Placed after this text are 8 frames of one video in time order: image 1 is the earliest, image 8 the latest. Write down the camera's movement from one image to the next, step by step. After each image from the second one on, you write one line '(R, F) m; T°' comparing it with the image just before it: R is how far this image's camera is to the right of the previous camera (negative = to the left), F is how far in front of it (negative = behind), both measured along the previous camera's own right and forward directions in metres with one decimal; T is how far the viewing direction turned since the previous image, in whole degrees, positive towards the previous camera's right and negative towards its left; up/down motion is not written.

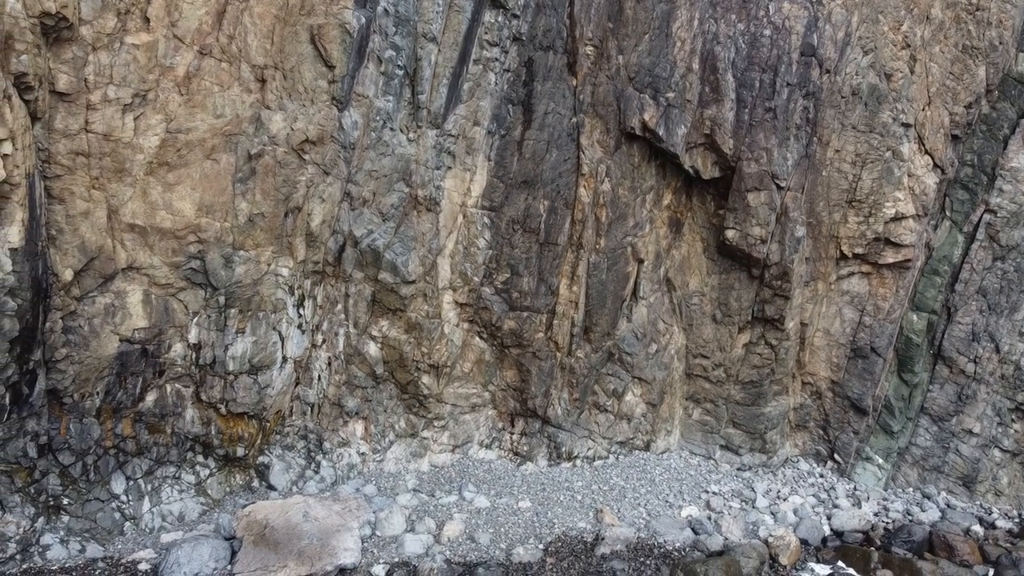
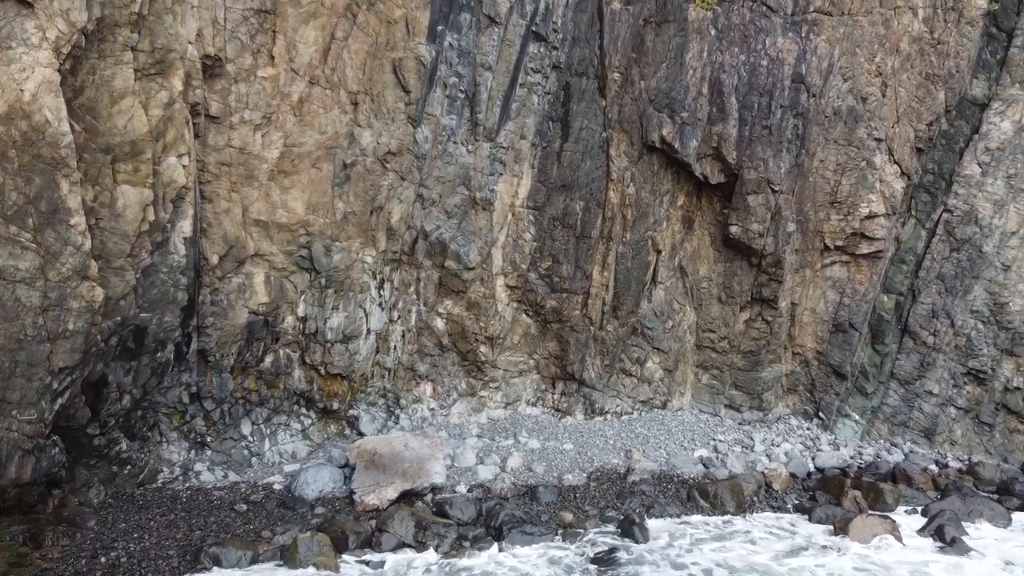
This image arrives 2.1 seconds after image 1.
(-0.7, -2.0) m; 0°
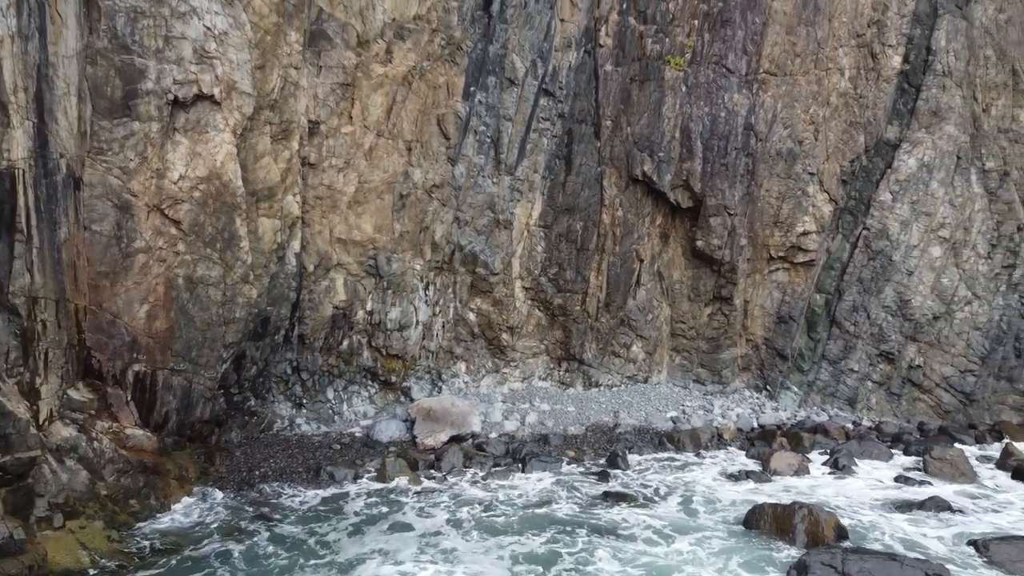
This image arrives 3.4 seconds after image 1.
(-0.3, -3.4) m; 0°
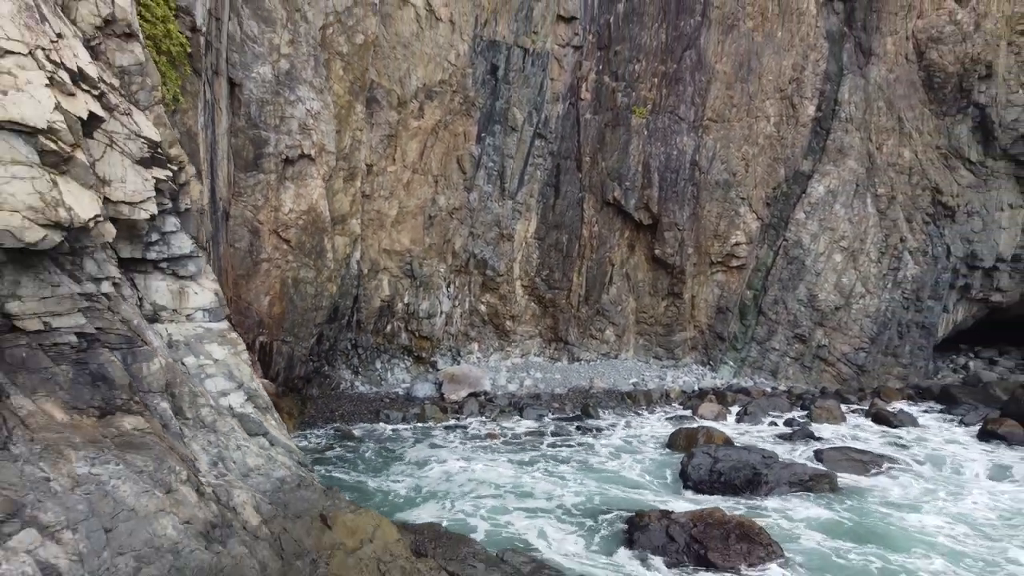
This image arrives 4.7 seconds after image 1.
(0.0, -4.6) m; 0°
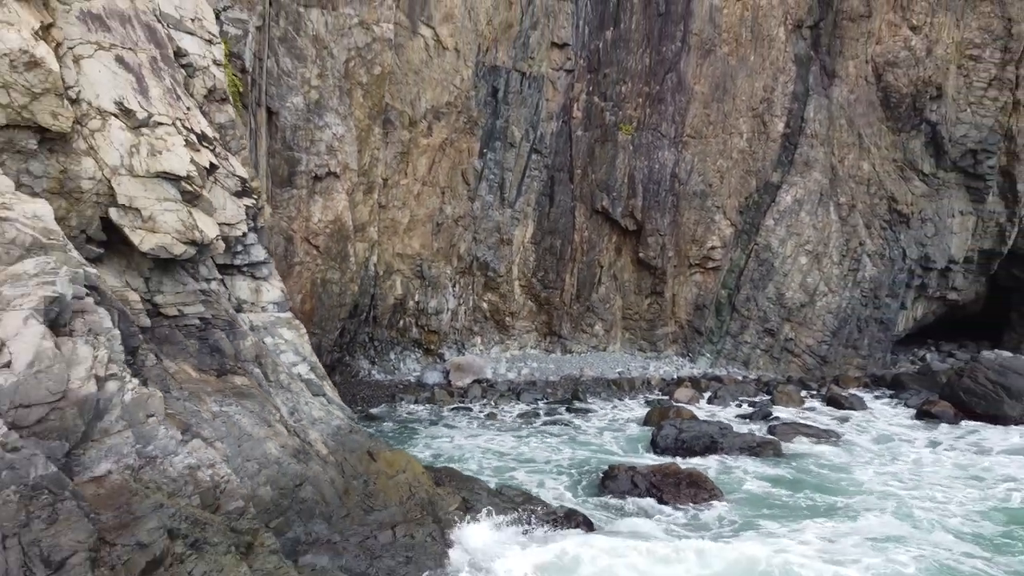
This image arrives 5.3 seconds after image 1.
(+0.1, -2.2) m; 0°
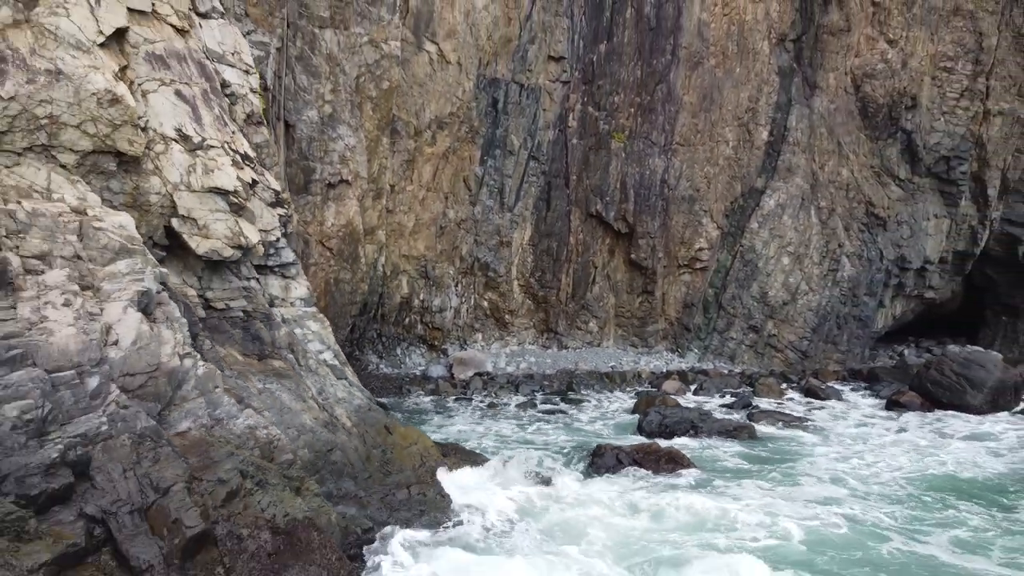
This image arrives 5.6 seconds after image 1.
(+0.1, -1.3) m; 0°
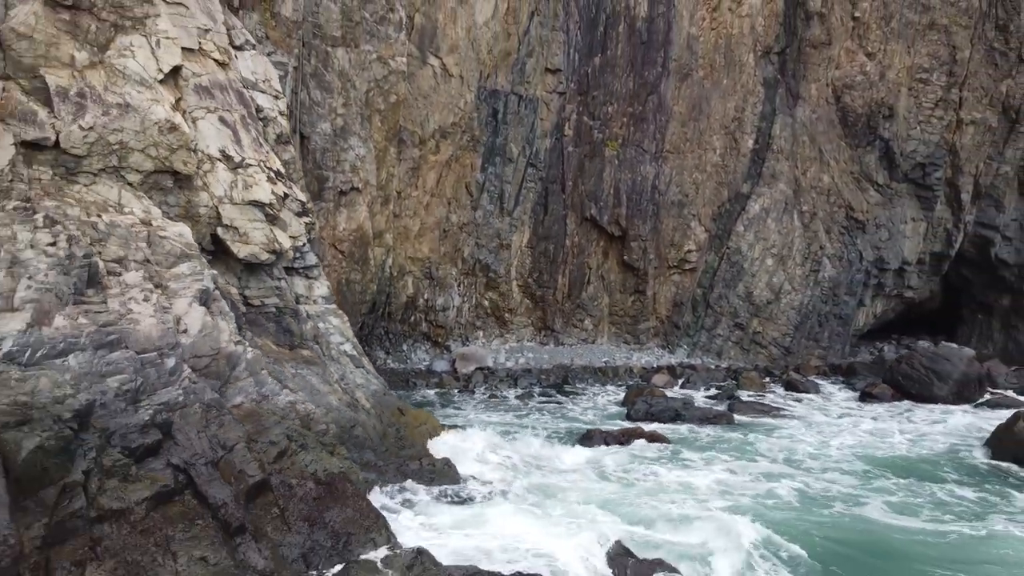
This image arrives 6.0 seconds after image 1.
(0.0, -1.3) m; 0°
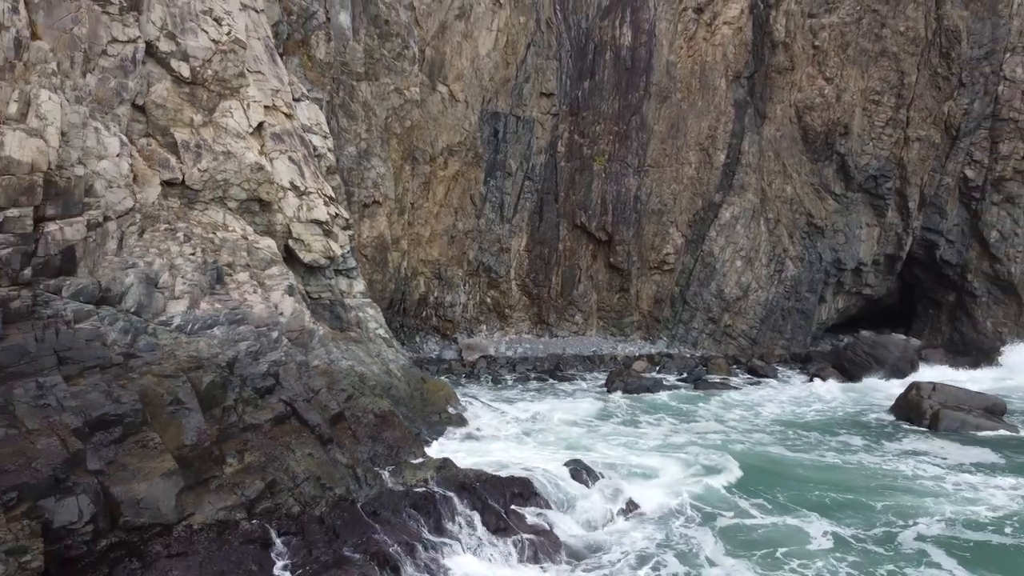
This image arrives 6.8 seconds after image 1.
(+0.1, -3.2) m; 0°
